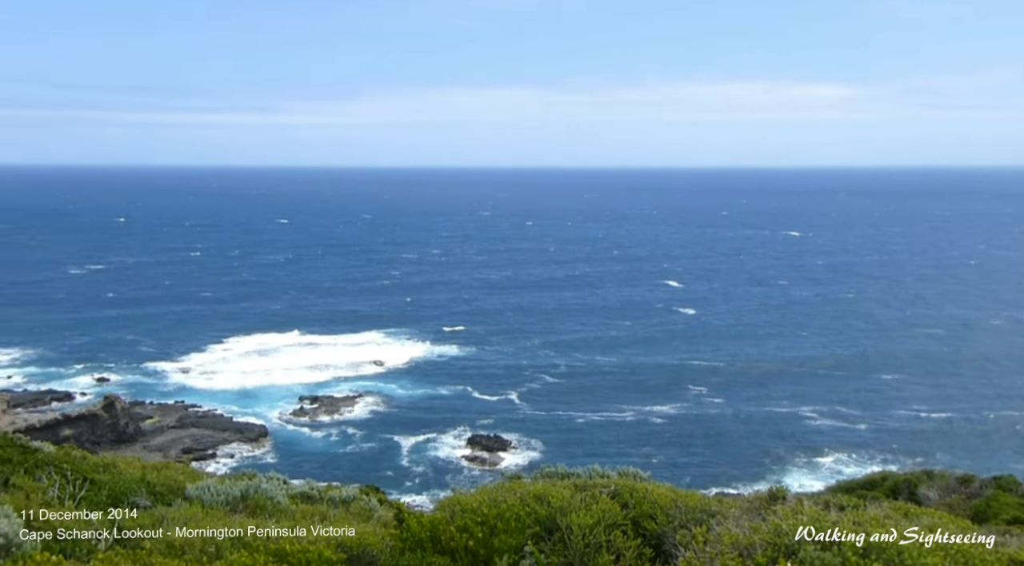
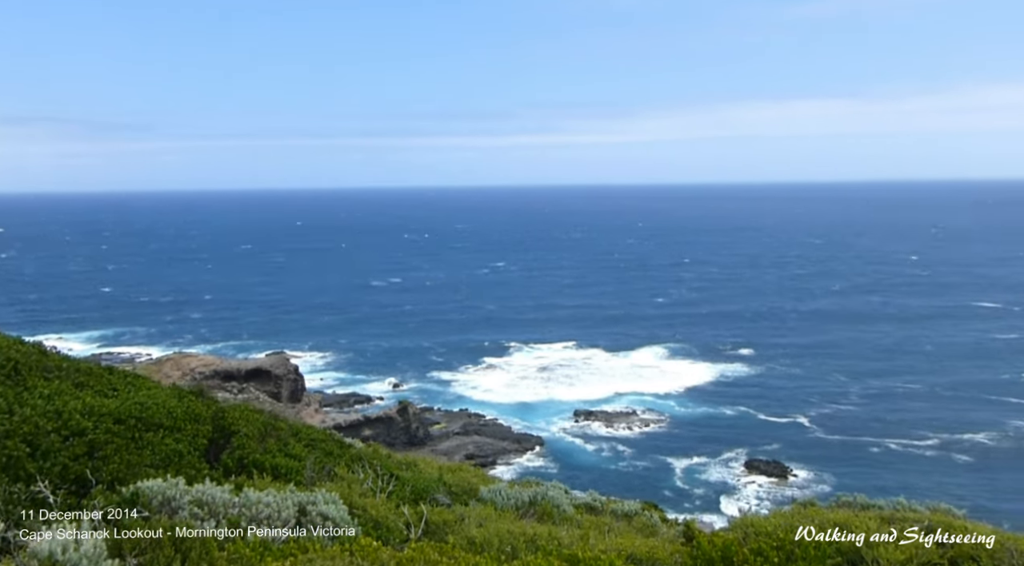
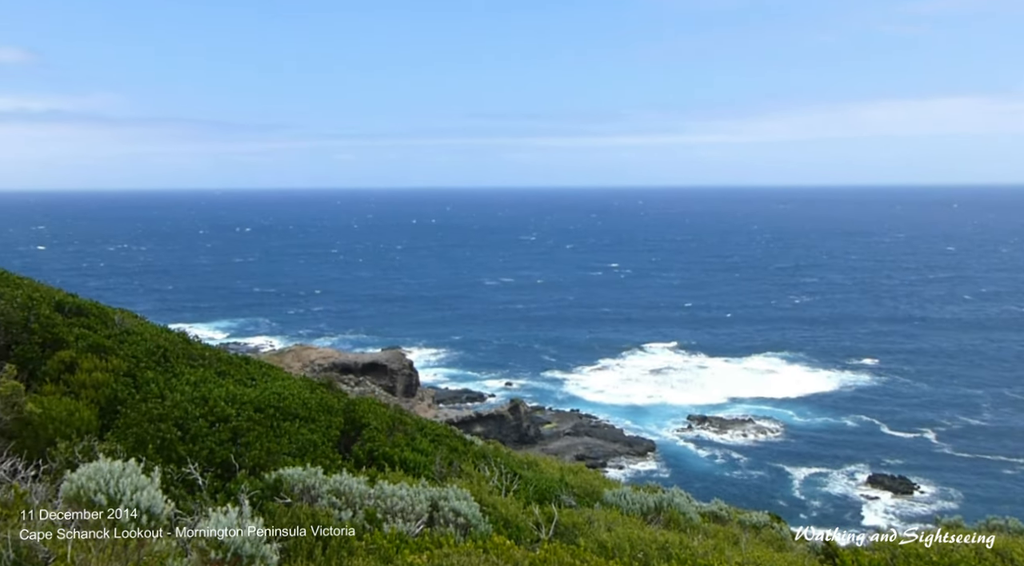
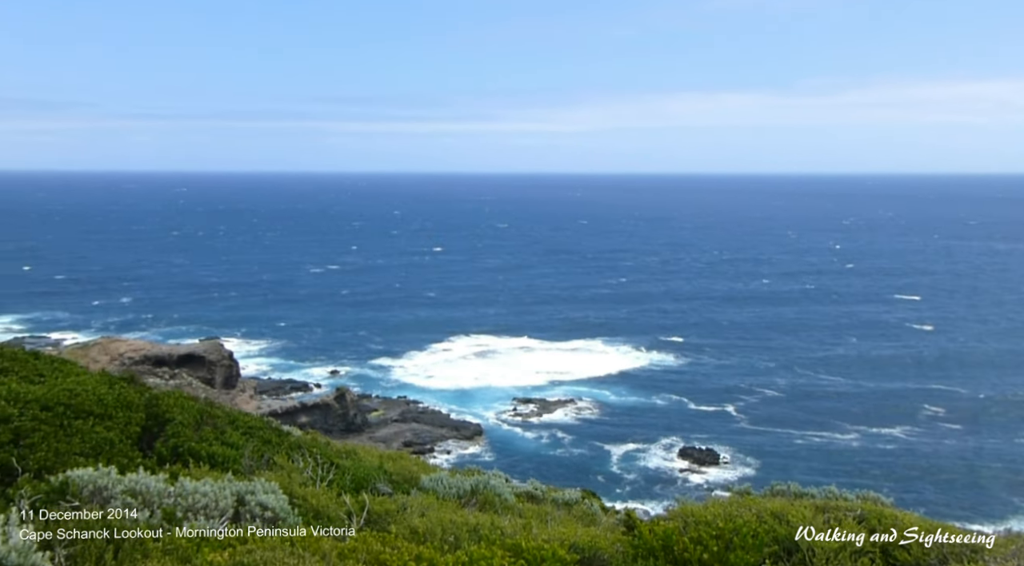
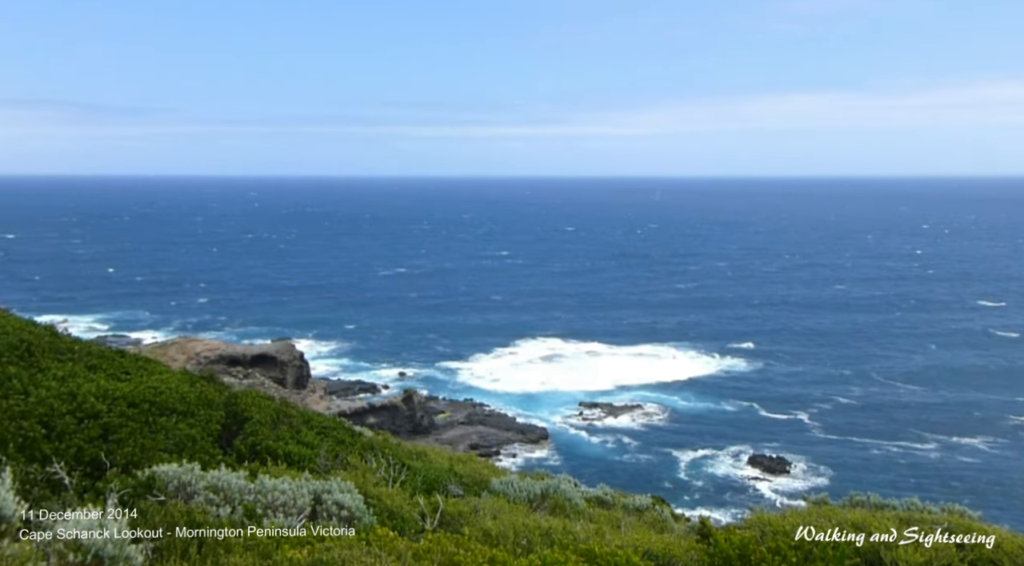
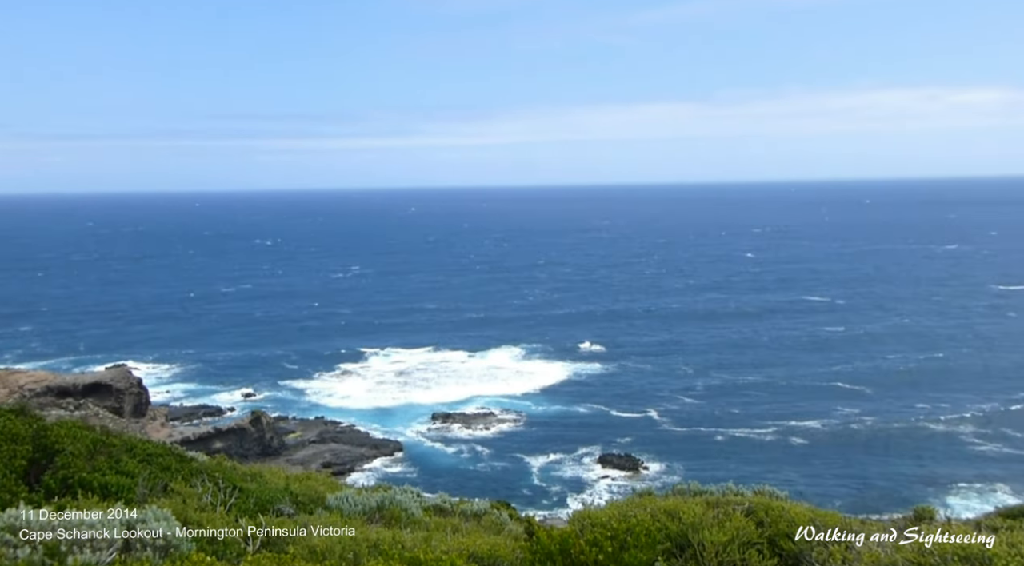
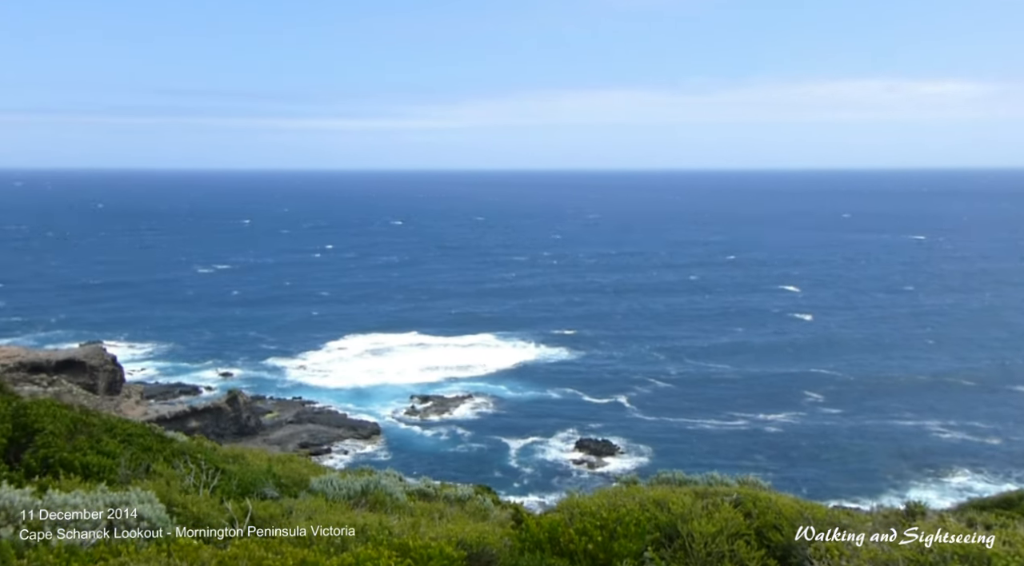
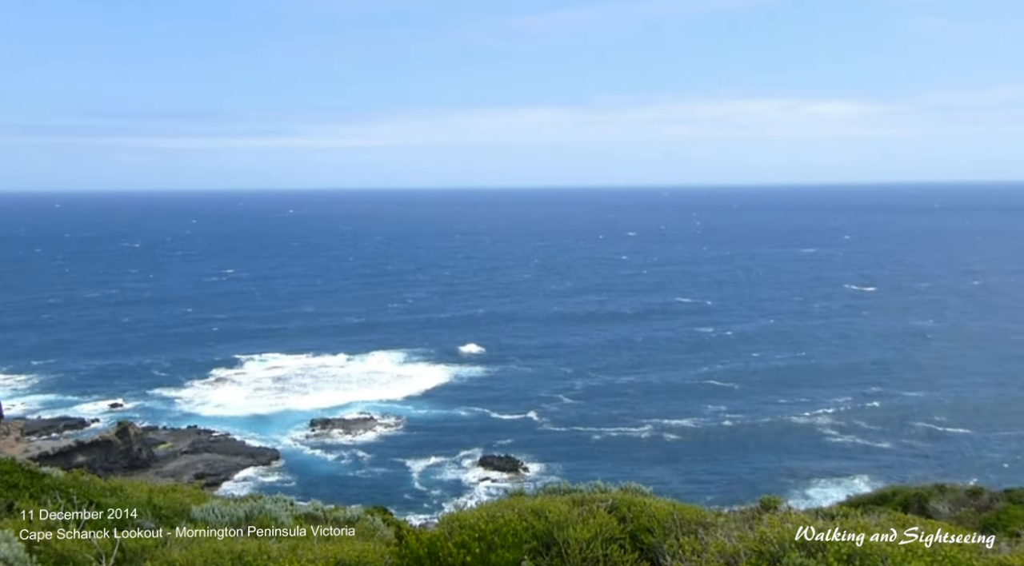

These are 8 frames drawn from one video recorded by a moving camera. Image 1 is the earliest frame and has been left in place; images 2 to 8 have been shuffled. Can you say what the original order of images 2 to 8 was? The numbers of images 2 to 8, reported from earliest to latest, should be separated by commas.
7, 4, 5, 3, 2, 6, 8
